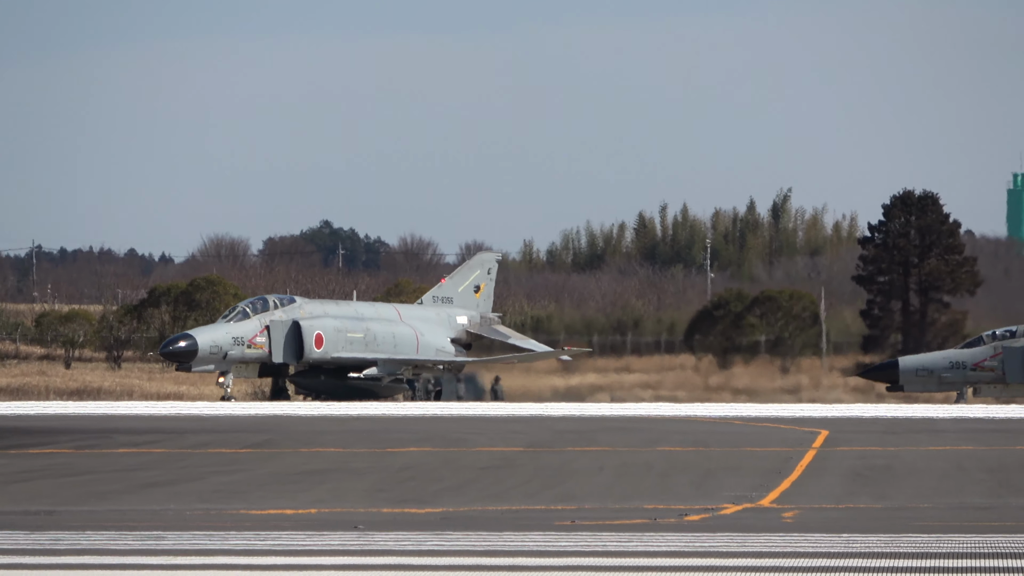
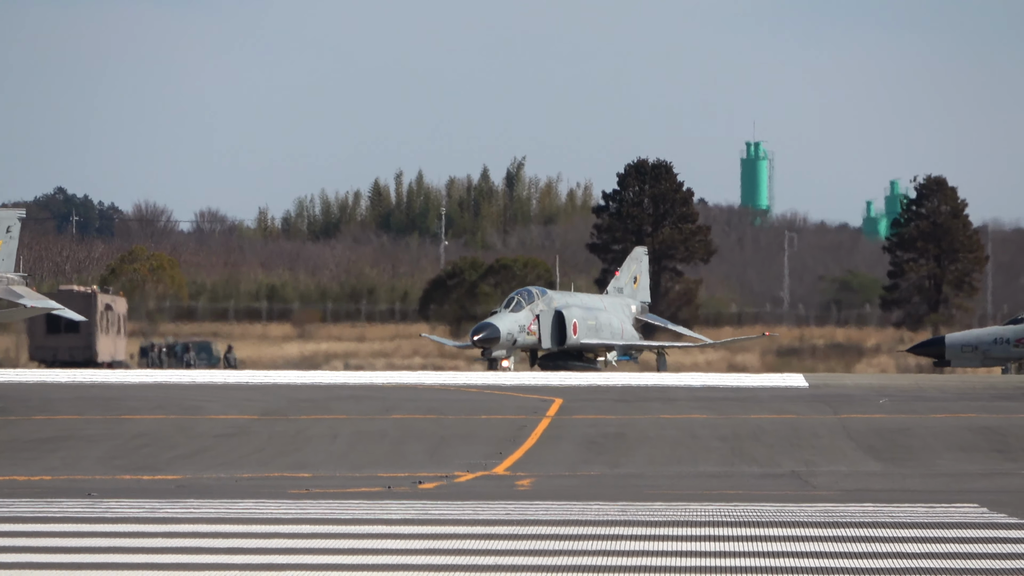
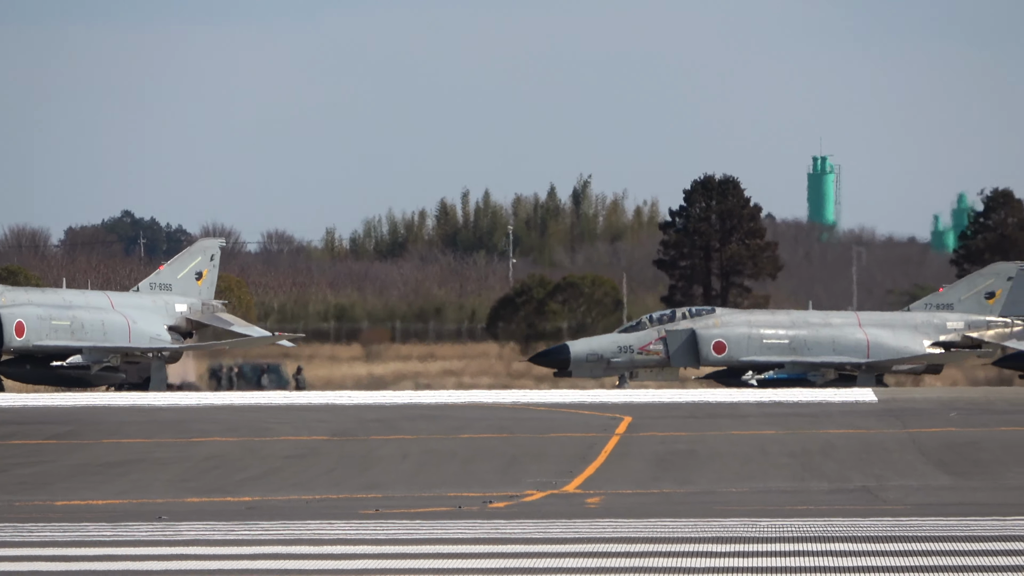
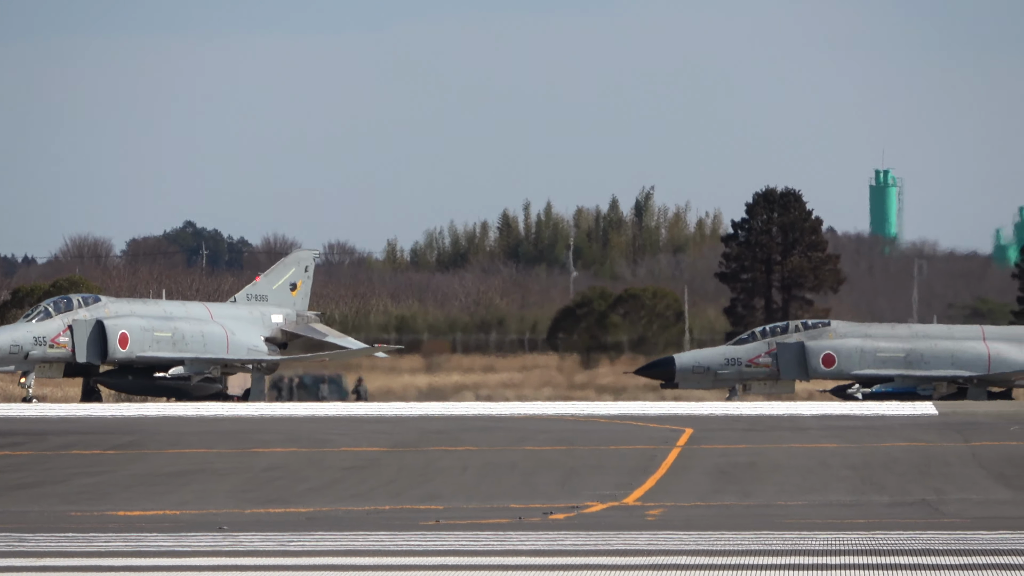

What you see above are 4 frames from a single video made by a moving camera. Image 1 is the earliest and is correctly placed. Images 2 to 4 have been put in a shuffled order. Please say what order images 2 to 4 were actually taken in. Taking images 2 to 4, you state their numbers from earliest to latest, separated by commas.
4, 3, 2
